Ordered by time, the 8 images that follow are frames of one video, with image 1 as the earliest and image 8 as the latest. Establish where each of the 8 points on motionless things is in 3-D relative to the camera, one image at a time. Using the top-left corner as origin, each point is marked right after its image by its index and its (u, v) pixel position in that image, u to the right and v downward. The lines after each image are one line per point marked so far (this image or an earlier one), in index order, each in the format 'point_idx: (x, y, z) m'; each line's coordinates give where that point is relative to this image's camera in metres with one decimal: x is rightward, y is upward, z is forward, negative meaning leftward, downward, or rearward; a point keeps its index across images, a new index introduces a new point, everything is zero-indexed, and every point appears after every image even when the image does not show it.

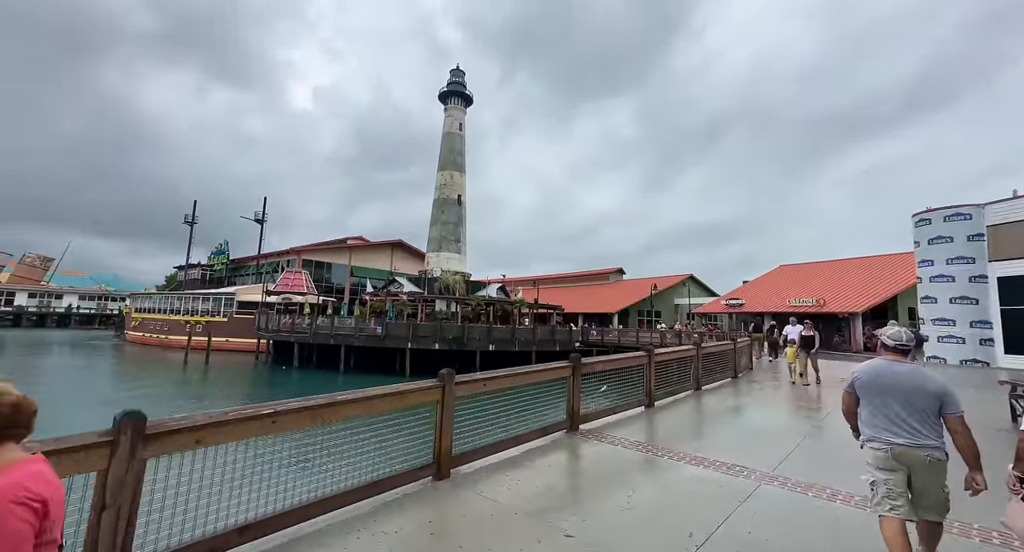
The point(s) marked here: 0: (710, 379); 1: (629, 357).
0: (+4.2, -2.1, +9.4) m
1: (+1.7, -1.2, +6.7) m
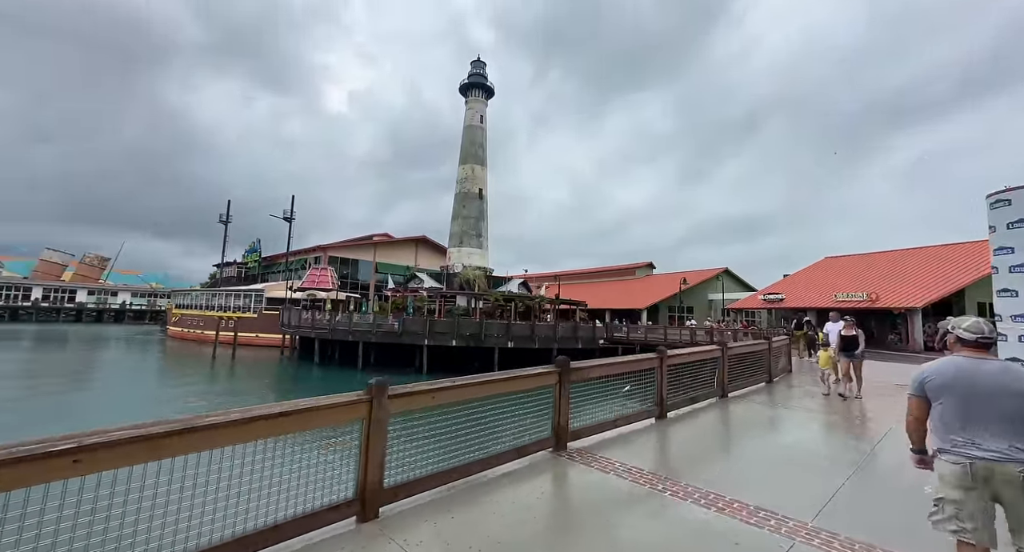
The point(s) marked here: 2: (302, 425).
0: (+4.2, -2.0, +8.2) m
1: (+1.5, -1.1, +5.6) m
2: (-1.3, -1.0, +2.8) m
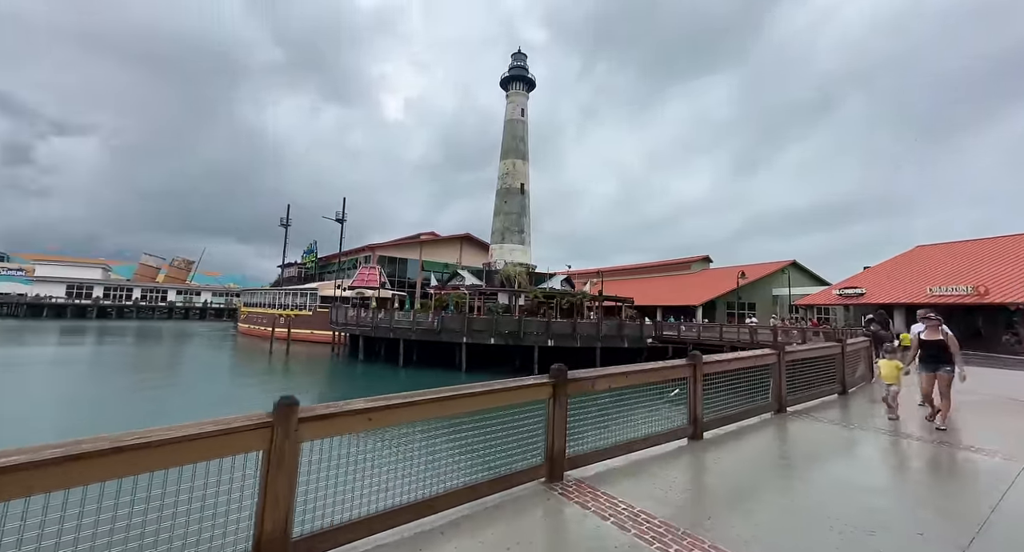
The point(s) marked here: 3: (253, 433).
0: (+4.5, -1.8, +6.8) m
1: (+1.5, -1.0, +4.6) m
2: (-1.7, -0.9, +2.1) m
3: (-1.4, -0.9, +2.4) m
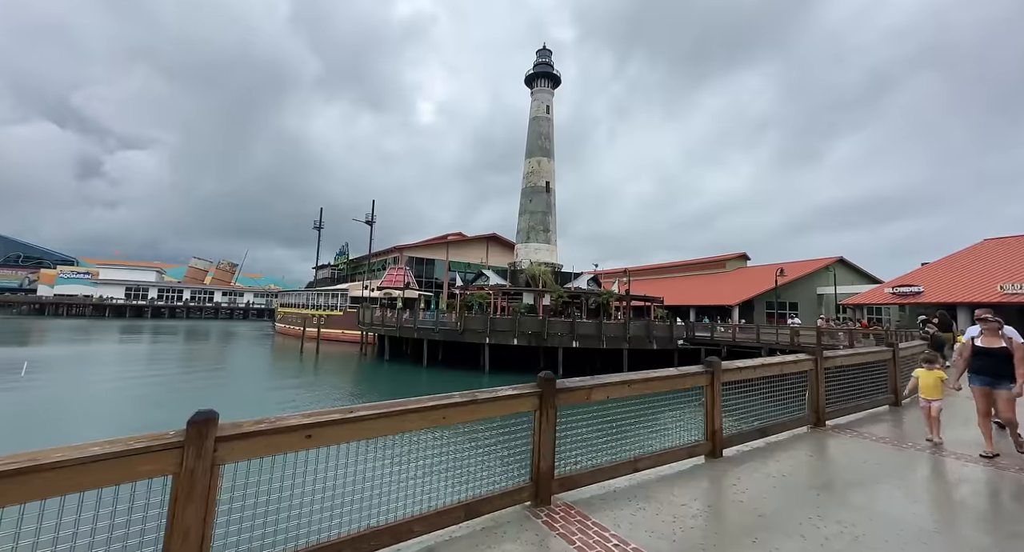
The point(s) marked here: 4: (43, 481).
0: (+4.5, -1.7, +6.1) m
1: (+1.4, -0.9, +4.0) m
2: (-1.9, -0.9, +1.8) m
3: (-1.6, -0.8, +2.0) m
4: (-2.0, -0.8, +1.8) m
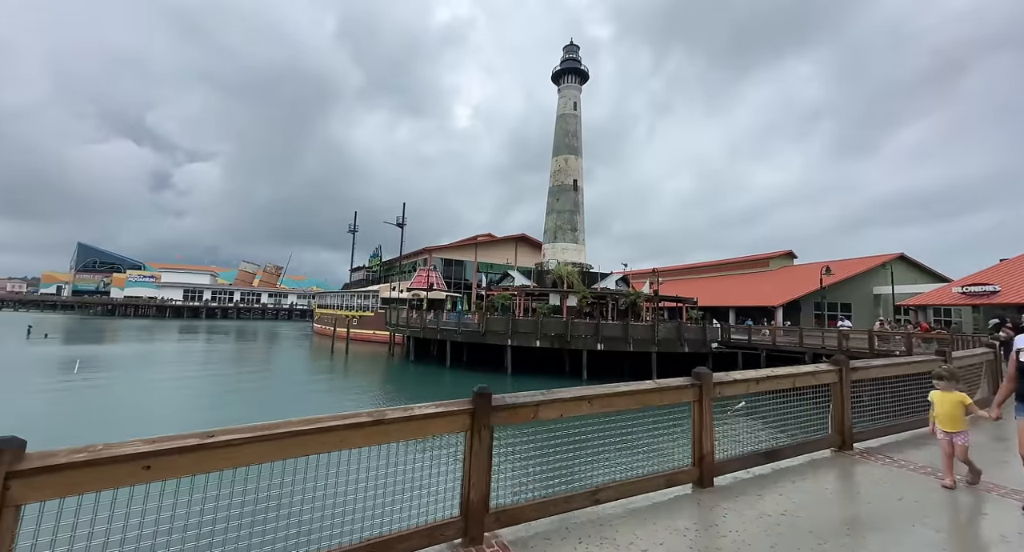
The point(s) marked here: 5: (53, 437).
0: (+4.3, -1.7, +5.2) m
1: (+1.0, -0.9, +3.4) m
2: (-2.5, -0.9, +1.5) m
3: (-2.2, -0.8, +1.7) m
4: (-2.6, -0.8, +1.5) m
5: (-17.3, -6.2, +16.7) m
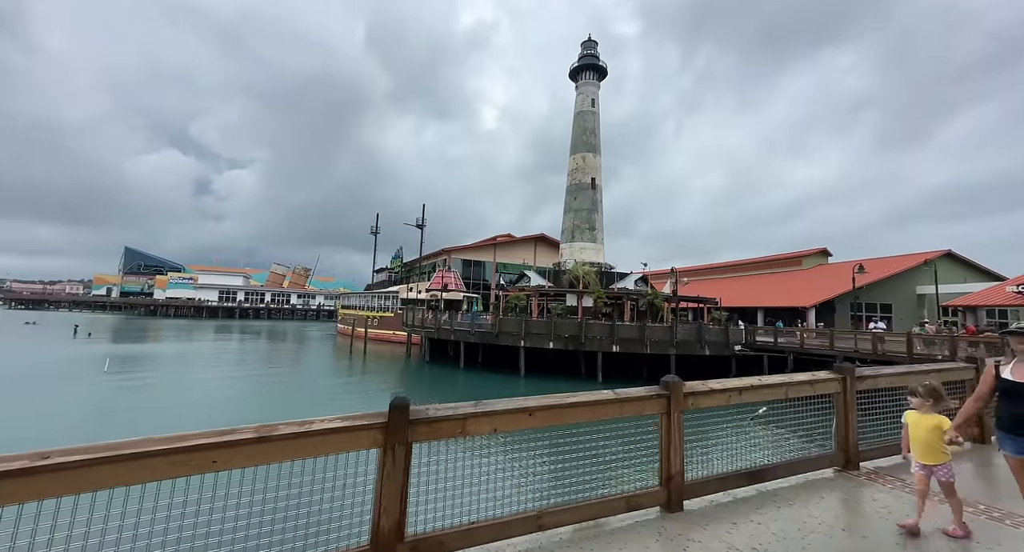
0: (+4.0, -1.7, +4.6) m
1: (+0.5, -0.9, +3.1) m
2: (-3.1, -0.9, +1.3) m
3: (-2.7, -0.8, +1.5) m
4: (-3.1, -0.8, +1.3) m
5: (-16.9, -6.3, +17.4) m
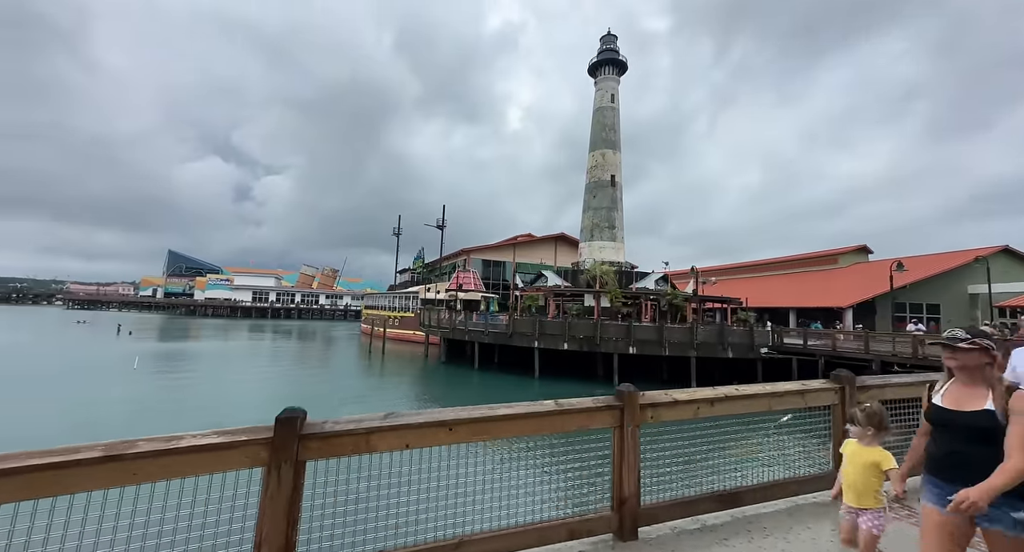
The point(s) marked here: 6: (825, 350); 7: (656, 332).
0: (+3.6, -1.6, +4.0) m
1: (+0.1, -0.9, +2.7) m
2: (-3.6, -0.9, +1.2) m
3: (-3.3, -0.8, +1.4) m
4: (-3.7, -0.8, +1.2) m
5: (-16.5, -6.3, +18.1) m
6: (+14.1, -3.3, +19.8) m
7: (+6.4, -2.5, +19.5) m
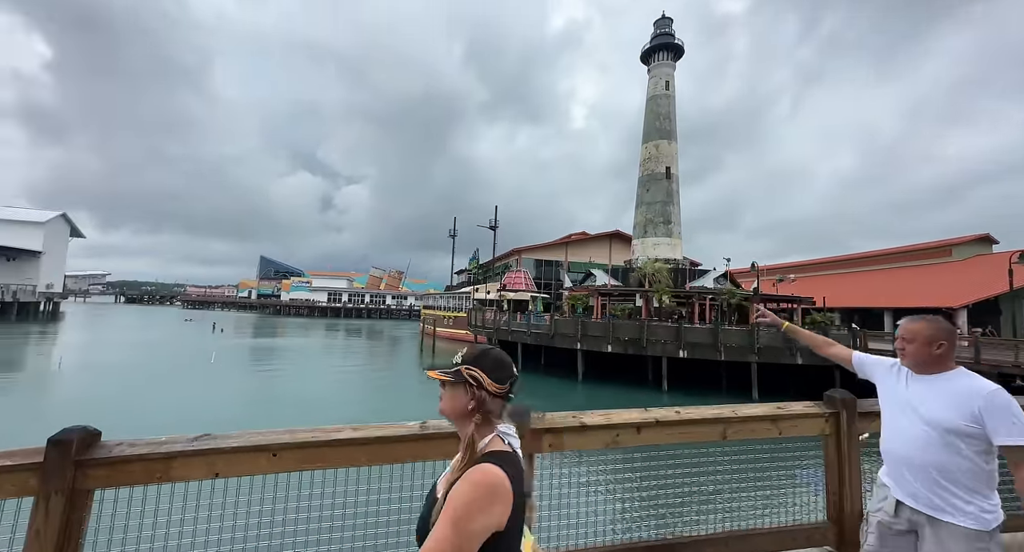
0: (+3.0, -1.5, +3.0) m
1: (-0.7, -0.8, +2.2) m
2: (-4.6, -0.9, +1.3) m
3: (-4.2, -0.8, +1.4) m
4: (-4.6, -0.8, +1.3) m
5: (-14.7, -6.4, +19.8) m
6: (+15.7, -3.1, +17.0) m
7: (+8.0, -2.4, +17.9) m
